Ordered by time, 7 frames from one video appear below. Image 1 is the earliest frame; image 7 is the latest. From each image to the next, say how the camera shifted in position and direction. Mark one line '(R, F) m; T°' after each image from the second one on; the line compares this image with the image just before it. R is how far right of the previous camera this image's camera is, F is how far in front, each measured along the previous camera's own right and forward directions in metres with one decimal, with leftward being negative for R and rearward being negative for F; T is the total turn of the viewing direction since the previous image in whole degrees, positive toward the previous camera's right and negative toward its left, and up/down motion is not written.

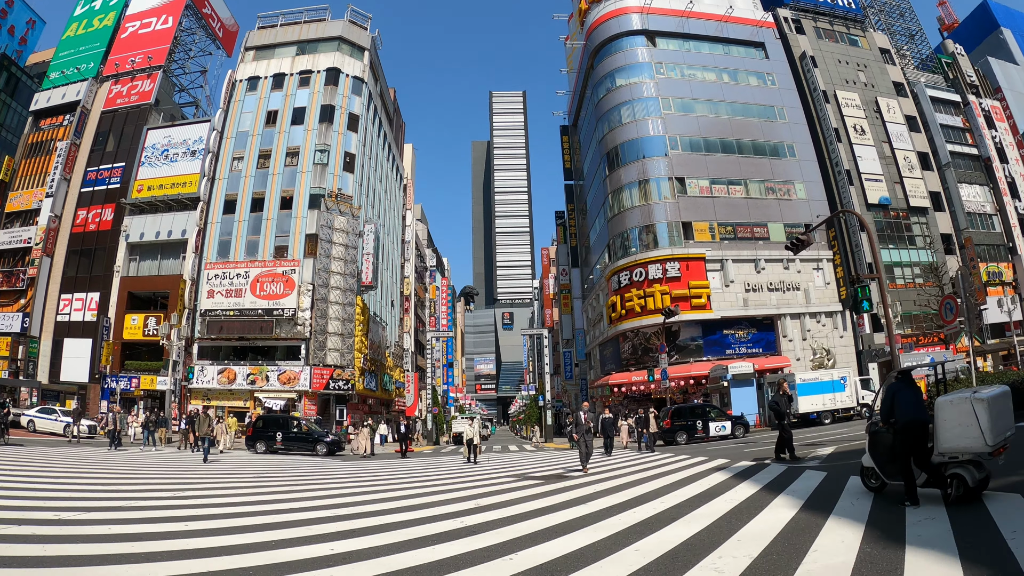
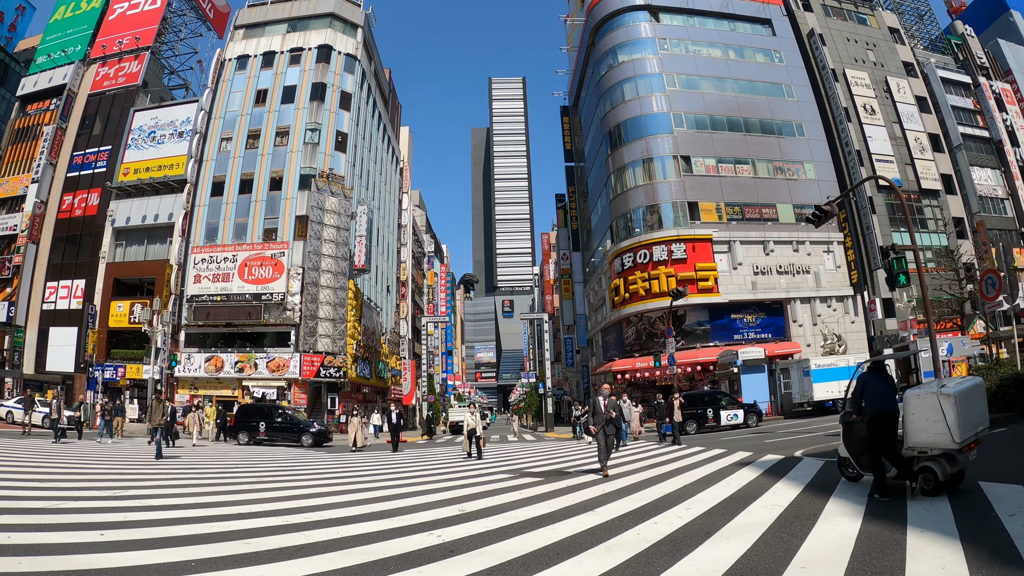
(+0.1, +1.4) m; 0°
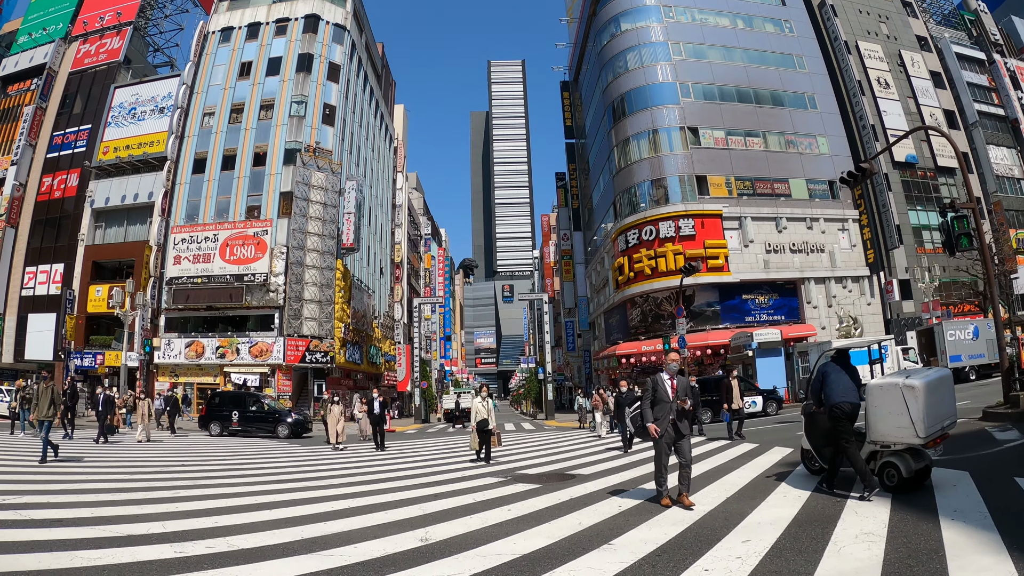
(+0.2, +1.9) m; 0°
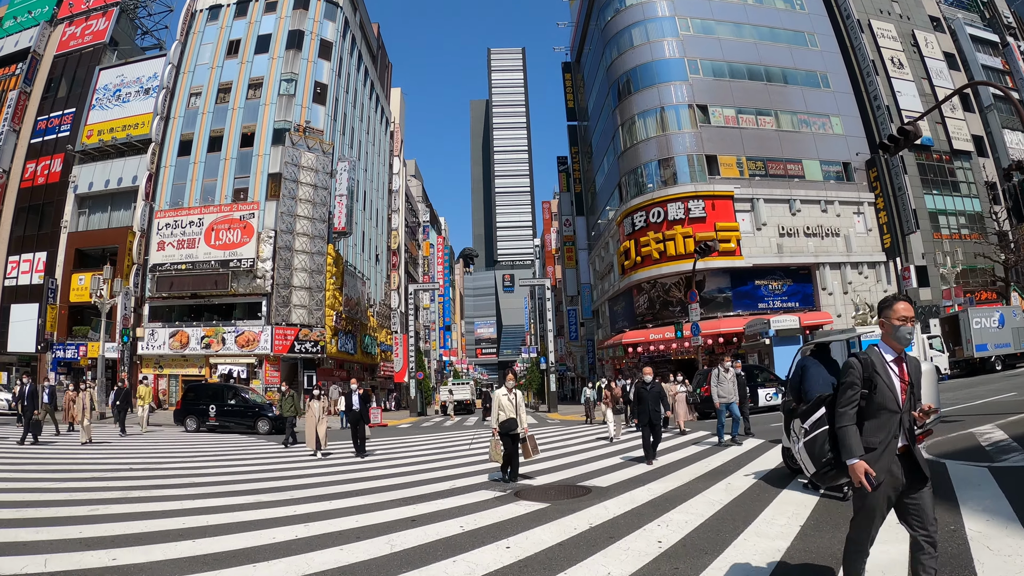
(0.0, +1.5) m; 0°
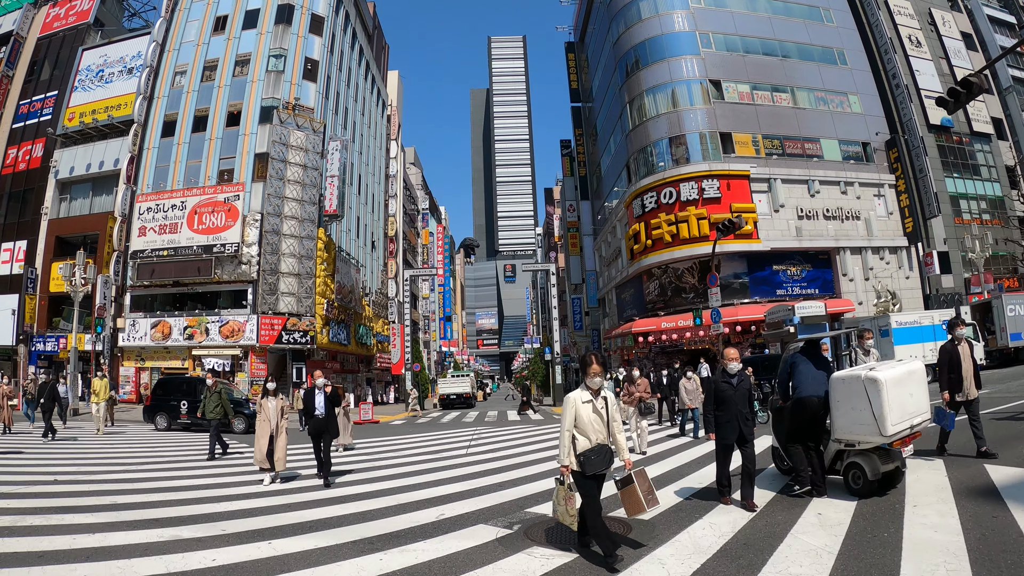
(0.0, +1.8) m; 0°
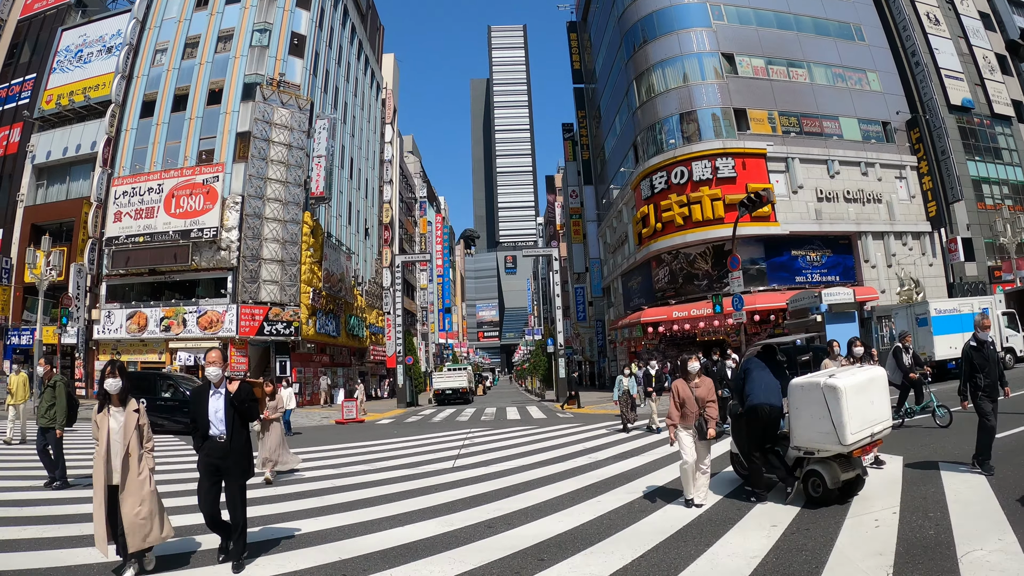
(+0.1, +1.8) m; 0°
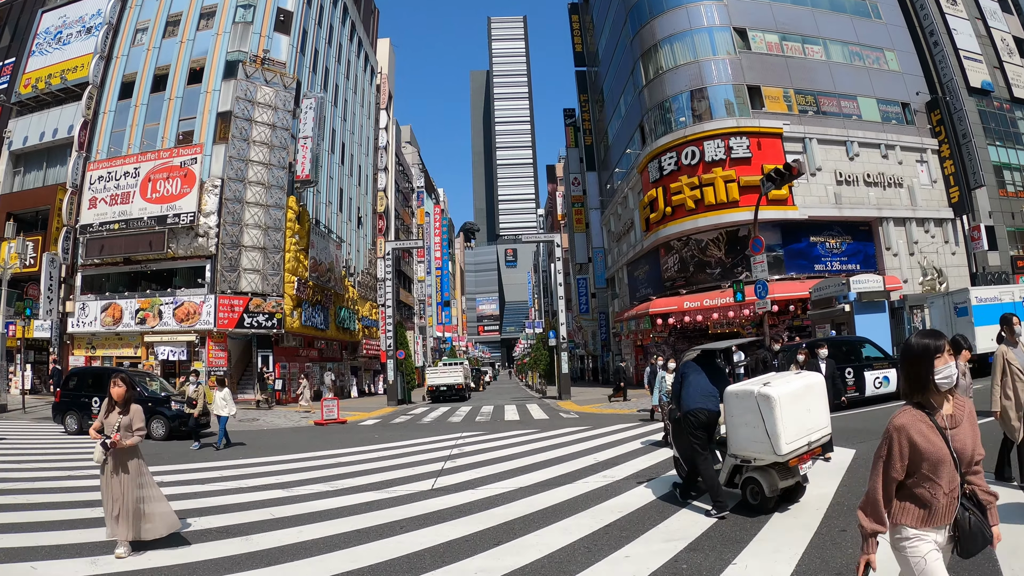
(+0.1, +1.6) m; 0°
